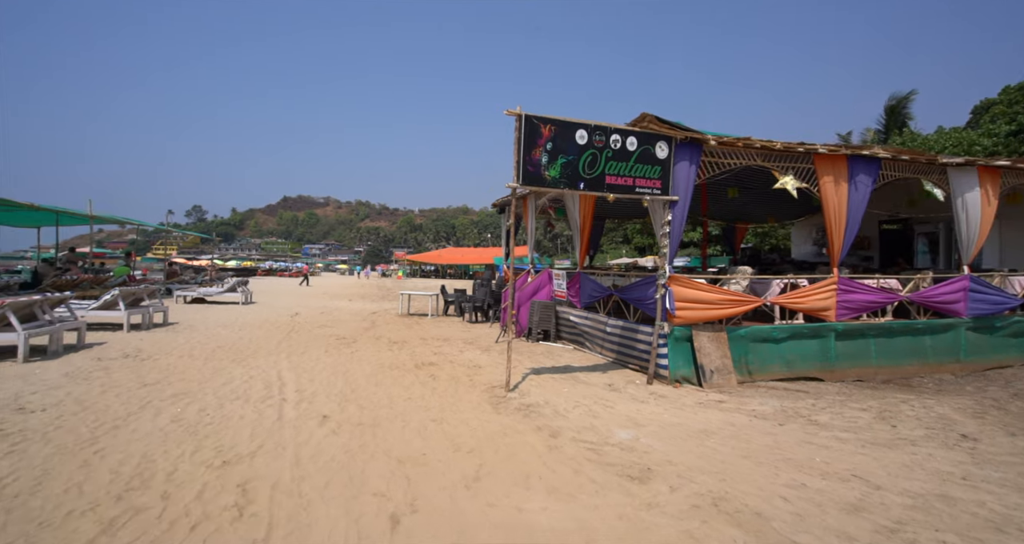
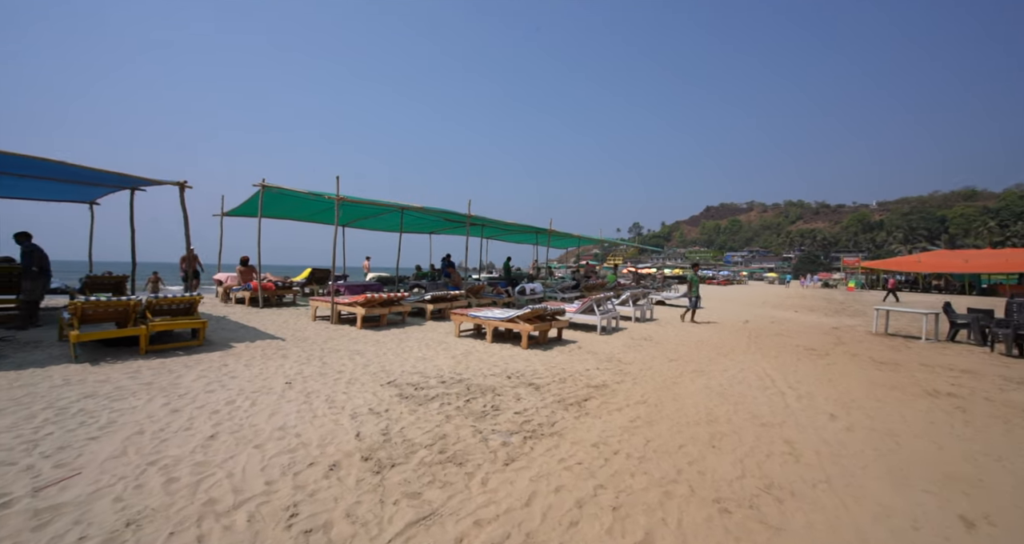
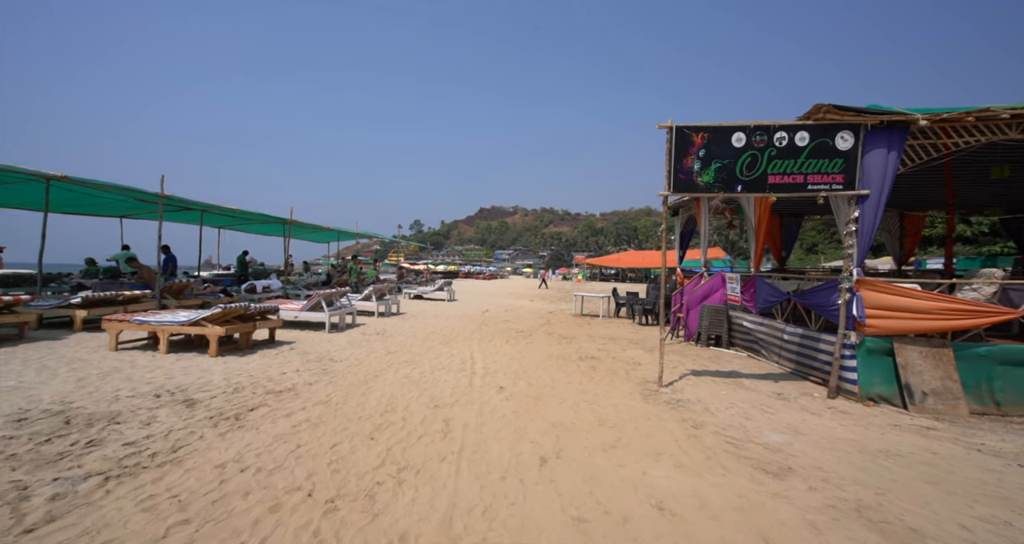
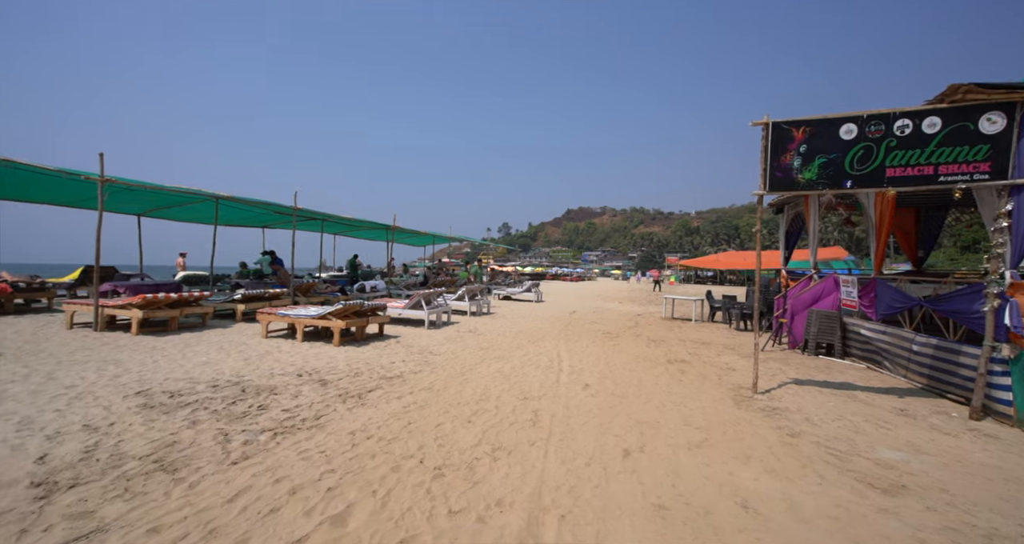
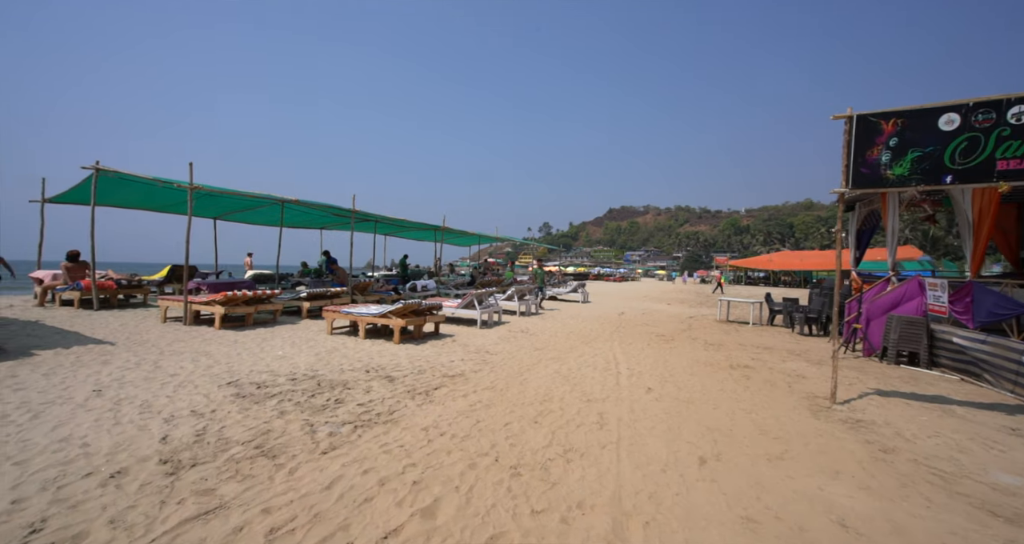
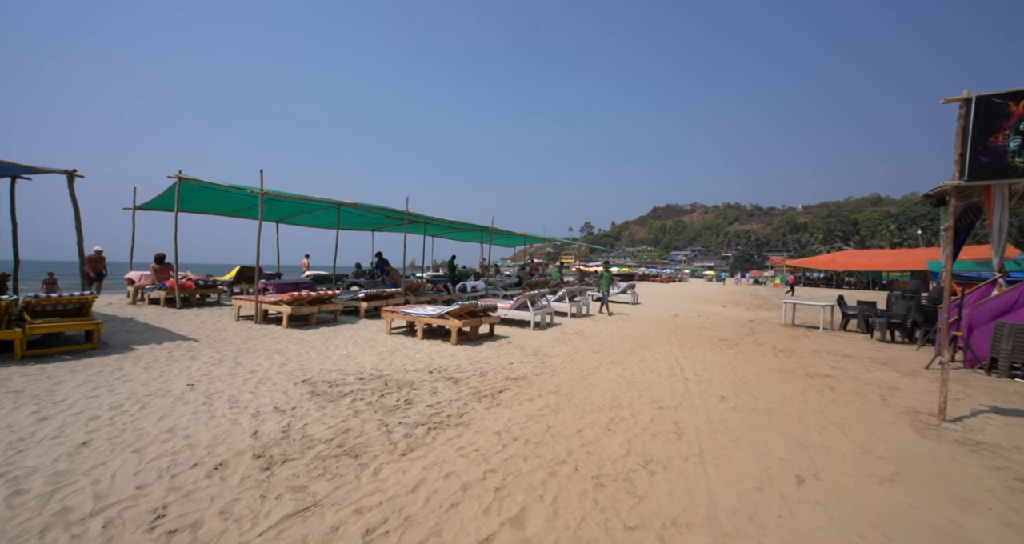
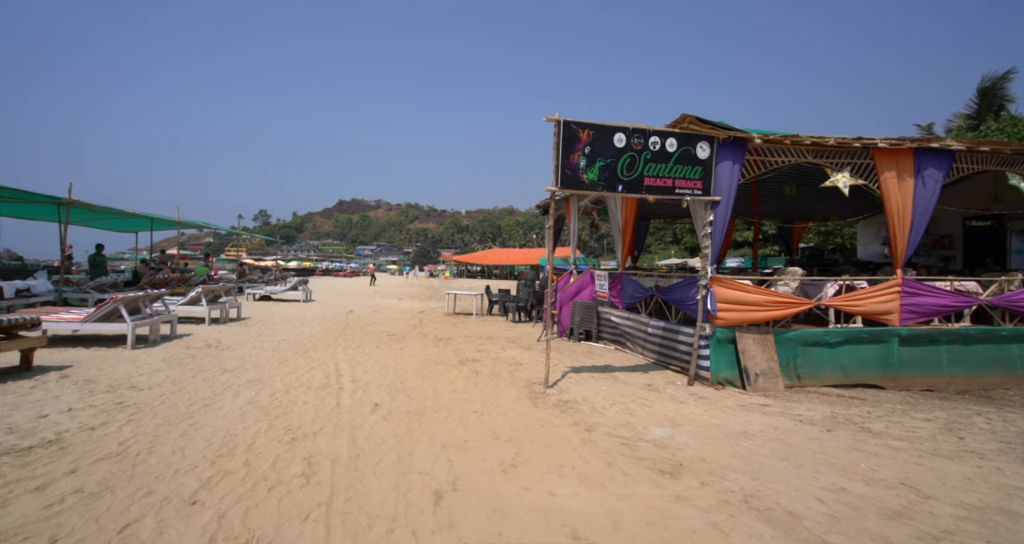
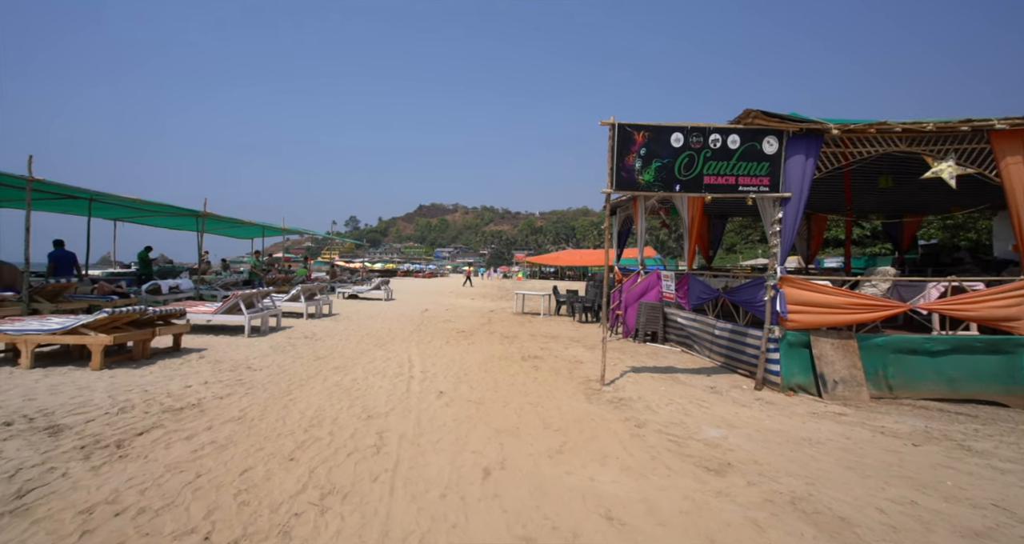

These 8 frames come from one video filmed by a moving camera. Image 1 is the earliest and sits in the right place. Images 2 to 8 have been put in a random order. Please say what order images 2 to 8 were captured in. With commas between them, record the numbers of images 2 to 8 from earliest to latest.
7, 8, 3, 4, 5, 6, 2
